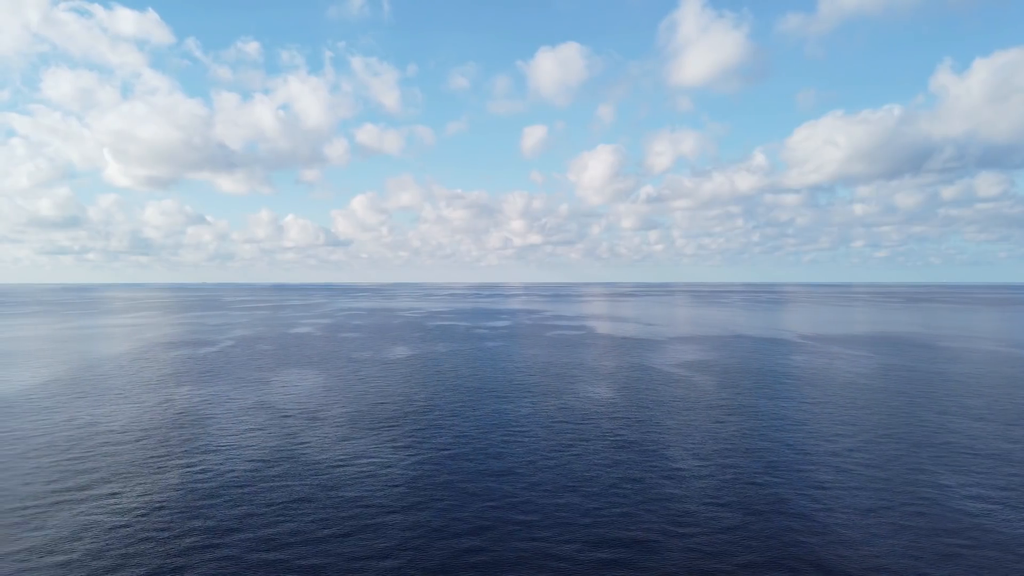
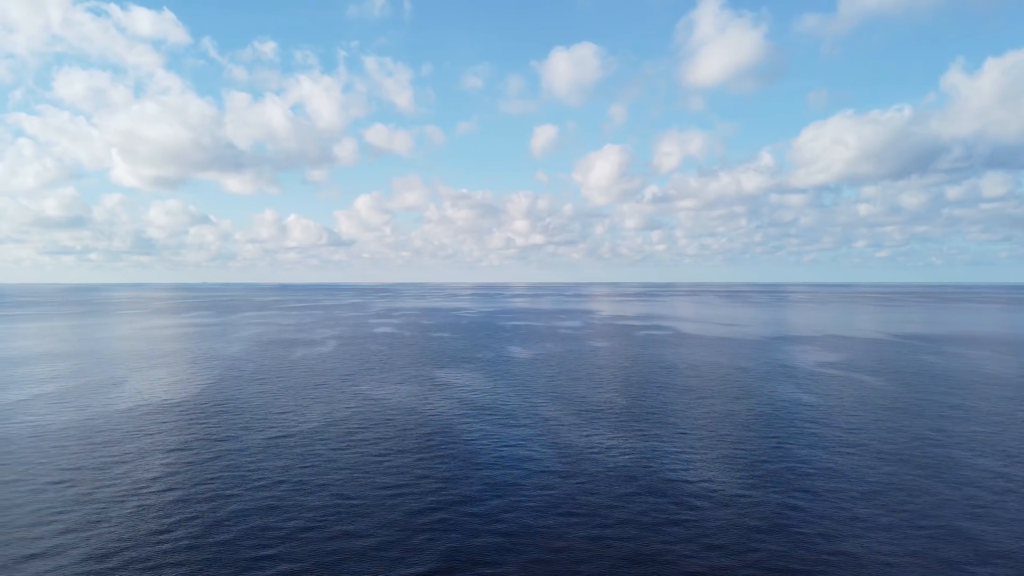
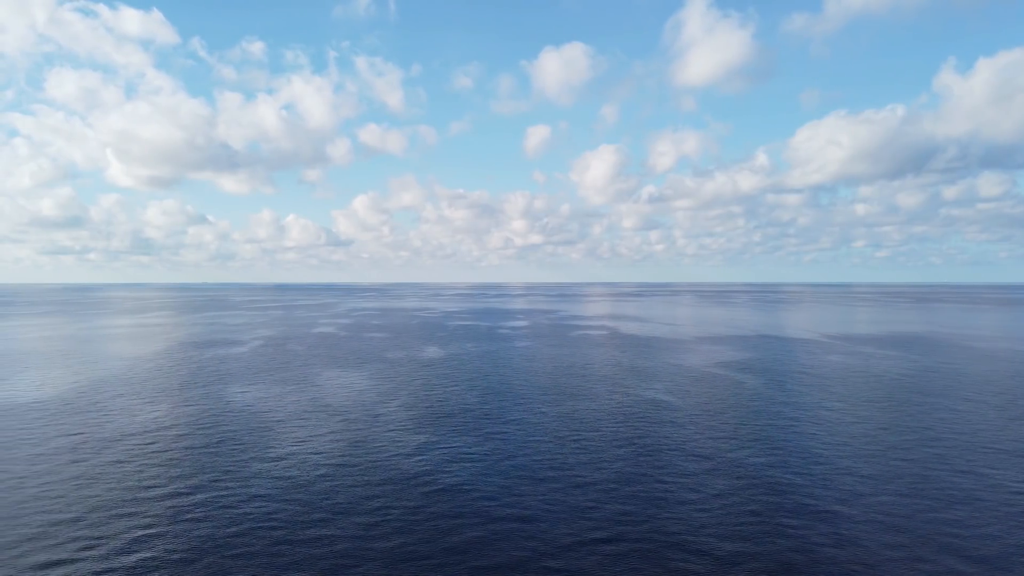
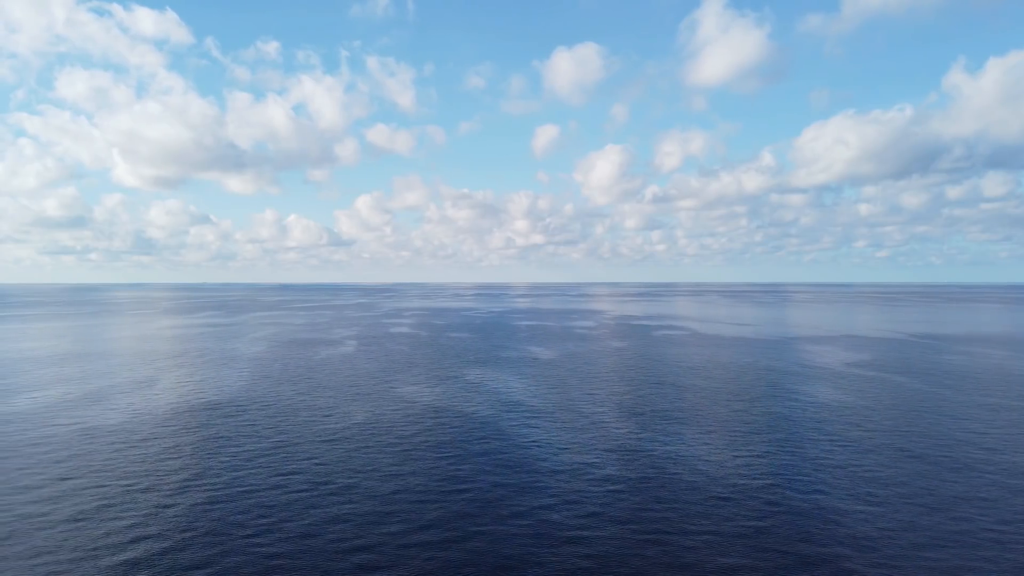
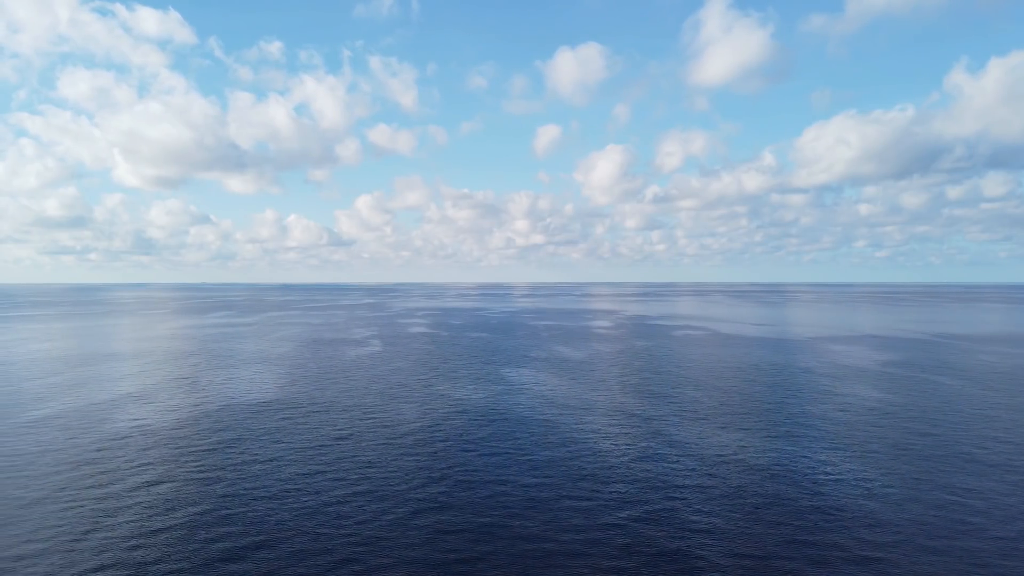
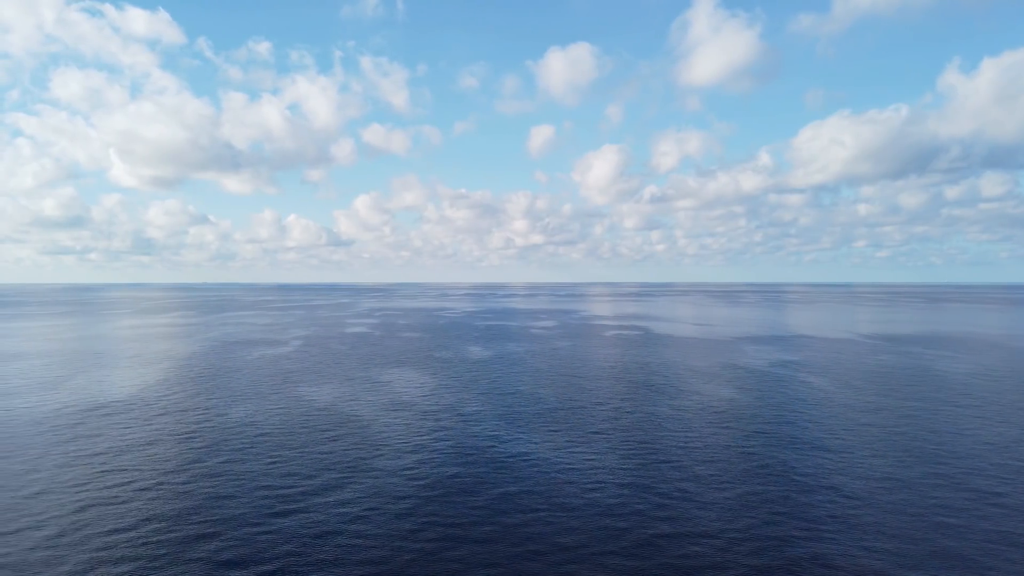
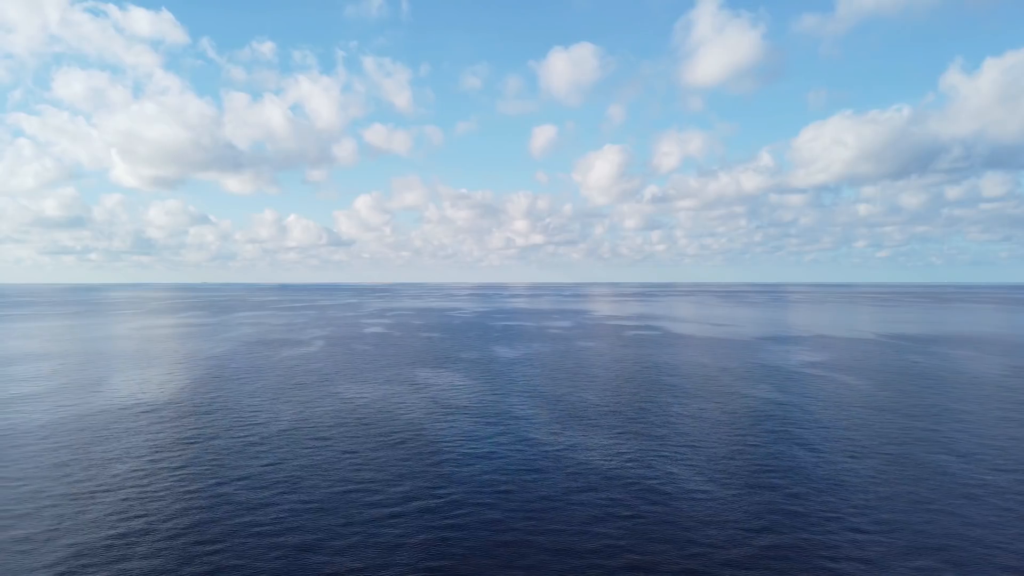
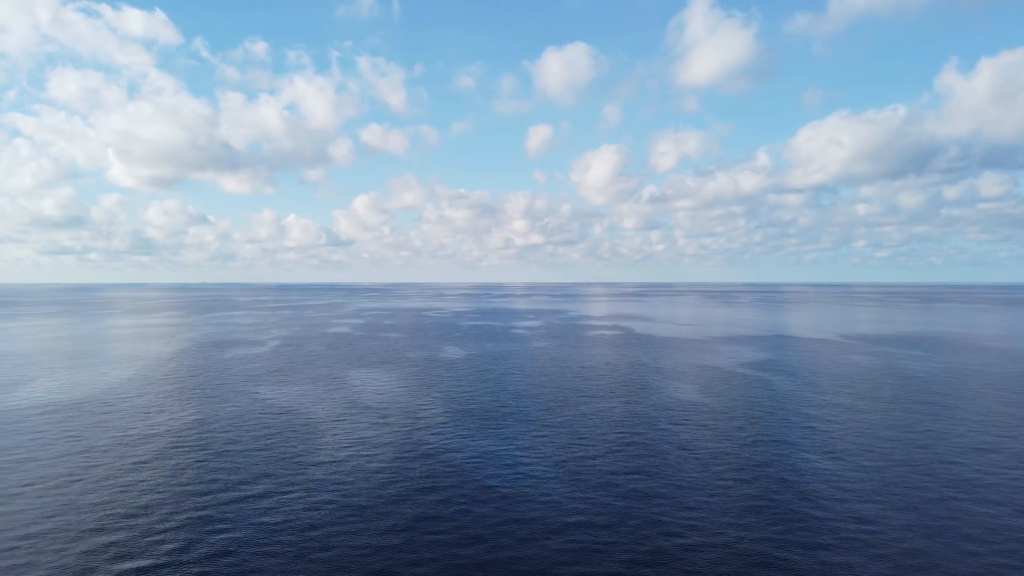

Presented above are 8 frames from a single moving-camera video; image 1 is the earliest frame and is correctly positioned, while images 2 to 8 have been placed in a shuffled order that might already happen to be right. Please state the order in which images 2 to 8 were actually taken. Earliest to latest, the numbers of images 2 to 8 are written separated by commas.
3, 8, 6, 7, 2, 4, 5
